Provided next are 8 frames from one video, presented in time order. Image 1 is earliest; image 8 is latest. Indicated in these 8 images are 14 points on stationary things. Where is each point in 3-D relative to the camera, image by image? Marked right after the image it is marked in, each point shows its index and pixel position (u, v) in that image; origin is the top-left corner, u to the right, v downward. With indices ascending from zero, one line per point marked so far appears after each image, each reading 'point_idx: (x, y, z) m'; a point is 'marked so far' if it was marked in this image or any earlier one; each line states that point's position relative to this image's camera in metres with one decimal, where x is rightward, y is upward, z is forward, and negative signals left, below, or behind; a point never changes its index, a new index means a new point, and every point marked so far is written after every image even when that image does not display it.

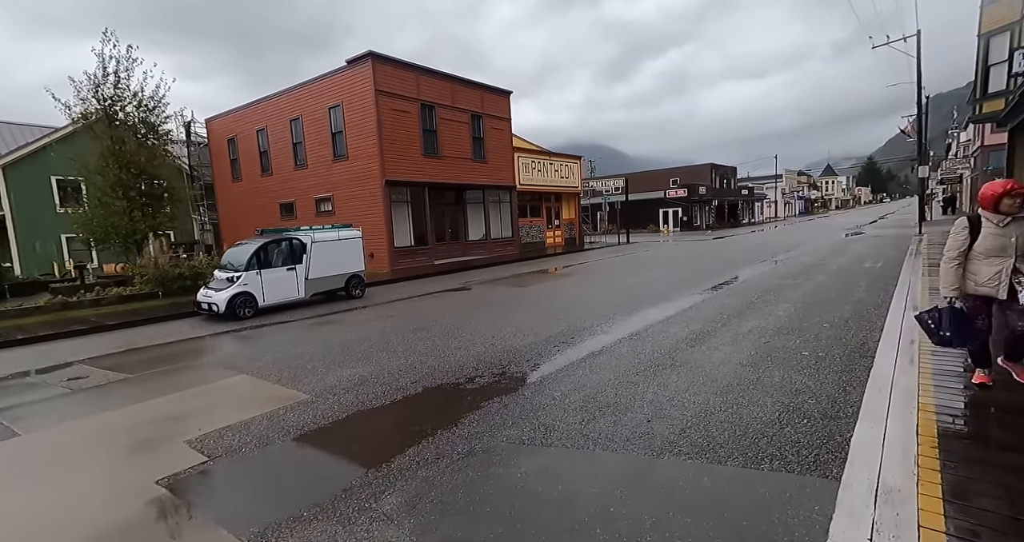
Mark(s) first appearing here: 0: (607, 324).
0: (+1.3, -0.8, +7.7) m
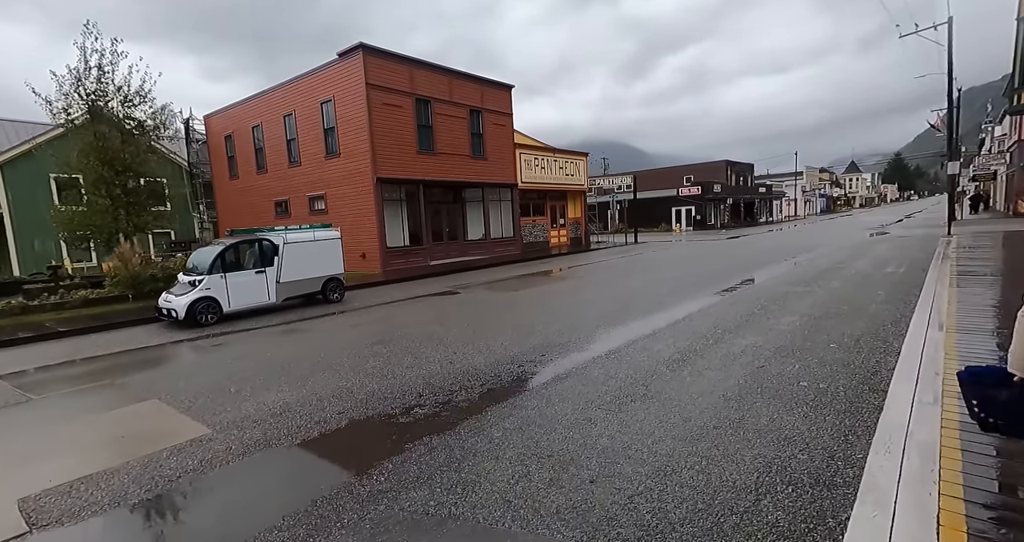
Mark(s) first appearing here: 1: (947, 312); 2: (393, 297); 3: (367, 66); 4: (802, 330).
0: (+1.0, -0.9, +6.9) m
1: (+5.5, -0.5, +6.9) m
2: (-2.6, -0.6, +11.9) m
3: (-4.5, +6.3, +16.3) m
4: (+3.5, -0.7, +6.4) m
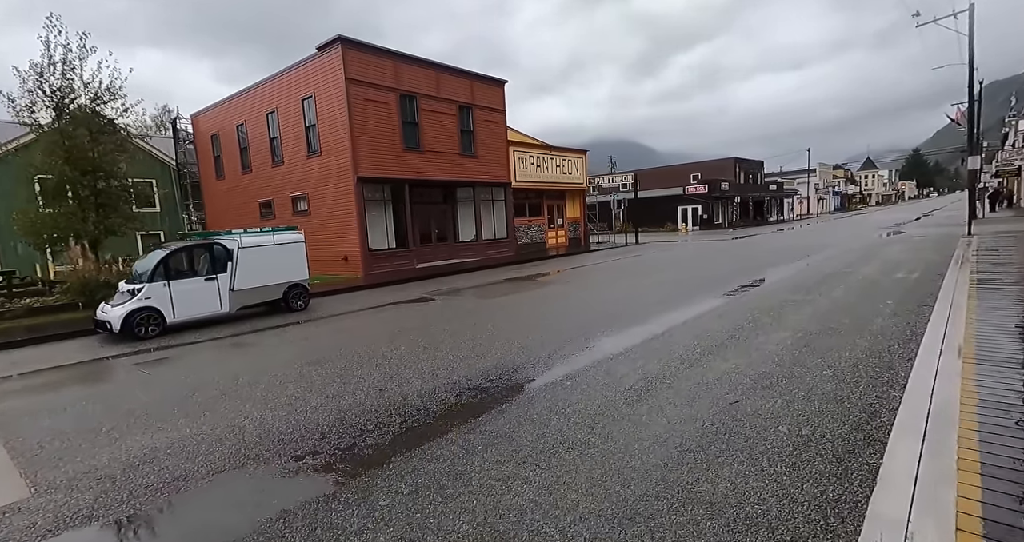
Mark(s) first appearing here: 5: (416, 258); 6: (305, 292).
0: (+0.4, -1.0, +6.1) m
1: (+5.0, -0.6, +6.0) m
2: (-3.1, -0.7, +11.2) m
3: (-4.9, +6.2, +15.6) m
4: (+2.9, -0.8, +5.5) m
5: (-3.3, +0.4, +18.1) m
6: (-4.0, -0.4, +10.4) m
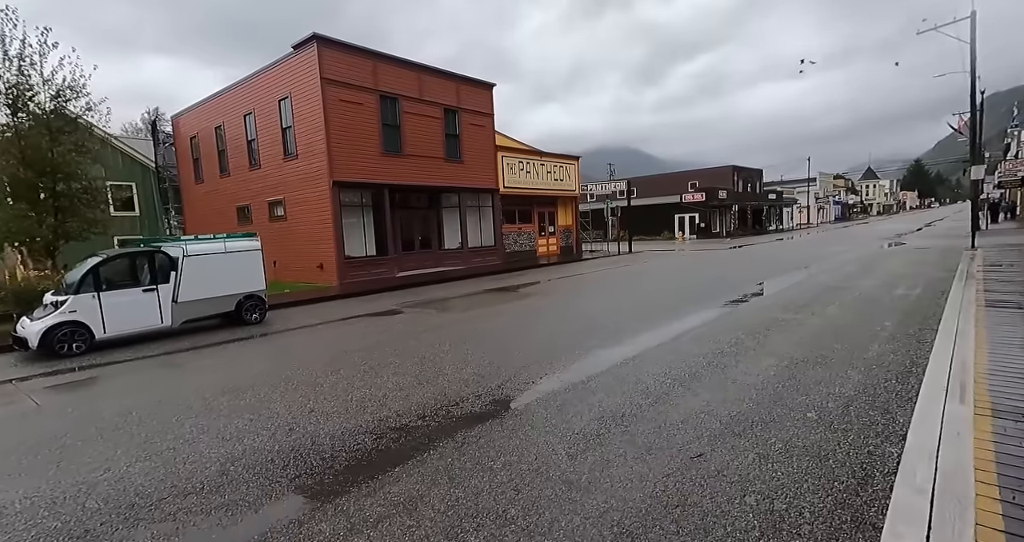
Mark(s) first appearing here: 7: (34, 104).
0: (-0.1, -1.2, +5.3) m
1: (+4.4, -0.8, +5.3) m
2: (-3.6, -0.9, +10.5) m
3: (-5.3, +5.9, +14.9) m
4: (+2.4, -1.0, +4.8) m
5: (-3.8, +0.2, +17.4) m
6: (-4.5, -0.6, +9.7) m
7: (-11.8, +4.1, +13.2) m
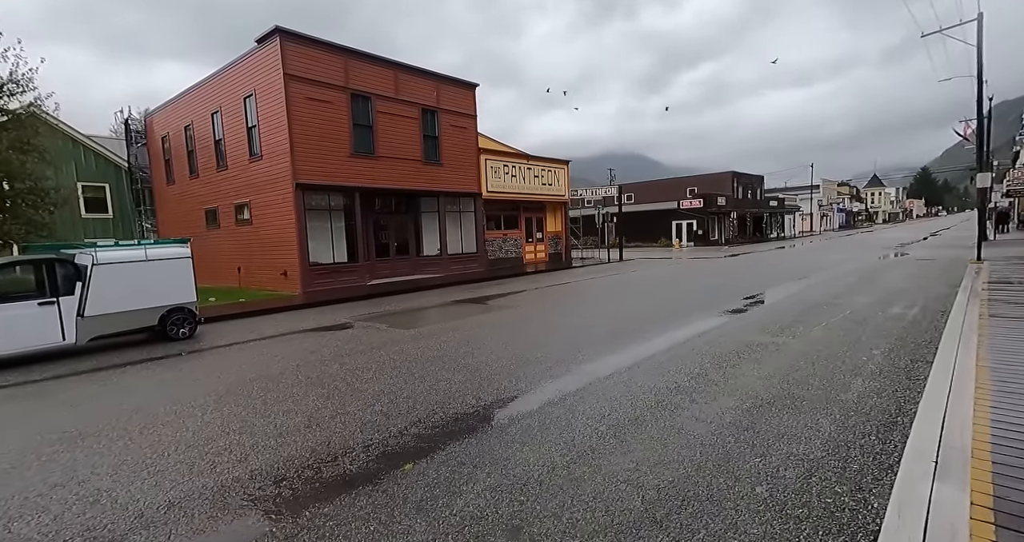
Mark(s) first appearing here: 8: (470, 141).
0: (-0.9, -1.4, +4.4) m
1: (+3.6, -1.0, +4.3) m
2: (-4.4, -1.1, +9.6) m
3: (-6.0, +5.7, +14.1) m
4: (+1.5, -1.3, +3.9) m
5: (-4.5, -0.1, +16.6) m
6: (-5.3, -0.8, +8.8) m
7: (-12.5, +4.0, +12.4) m
8: (-1.6, +4.8, +19.8) m
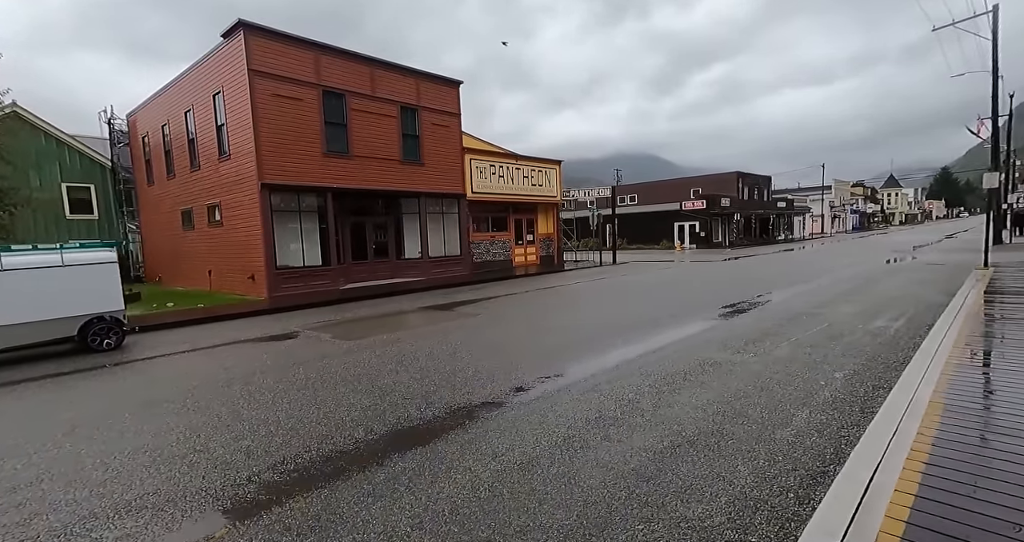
0: (-1.9, -1.5, +3.8) m
1: (+2.7, -1.2, +3.6) m
2: (-5.2, -1.2, +9.0) m
3: (-6.6, +5.6, +13.6) m
4: (+0.6, -1.4, +3.2) m
5: (-5.1, -0.2, +16.0) m
6: (-6.1, -0.9, +8.3) m
7: (-13.2, +3.9, +12.1) m
8: (-2.1, +4.7, +19.2) m
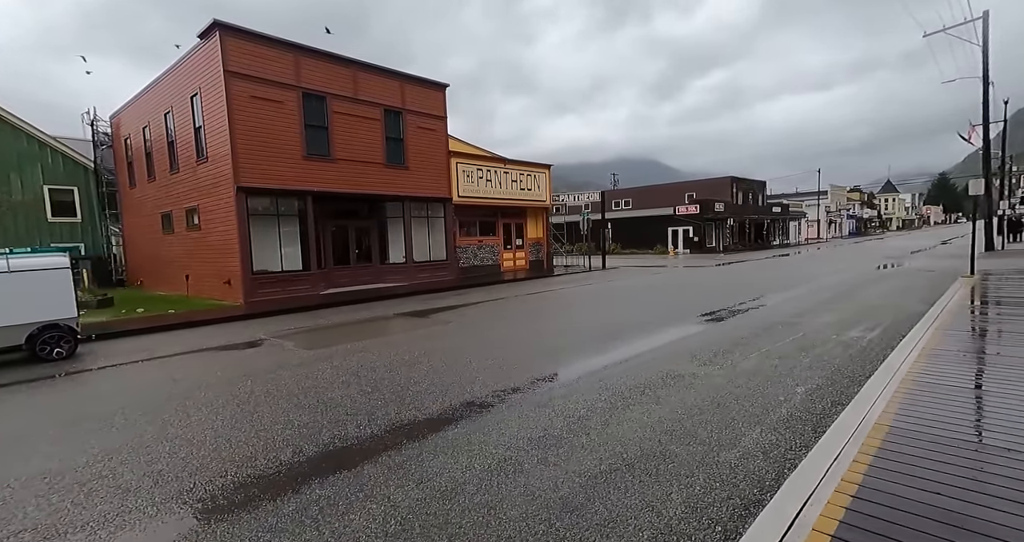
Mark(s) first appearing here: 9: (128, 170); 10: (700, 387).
0: (-2.4, -1.5, +3.5) m
1: (+2.2, -1.3, +3.3) m
2: (-5.7, -1.3, +8.8) m
3: (-7.1, +5.5, +13.4) m
4: (+0.1, -1.5, +2.9) m
5: (-5.6, -0.3, +15.7) m
6: (-6.6, -1.0, +8.0) m
7: (-13.7, +3.8, +11.8) m
8: (-2.6, +4.5, +19.0) m
9: (-14.3, +3.8, +19.9) m
10: (+1.9, -1.2, +5.5) m
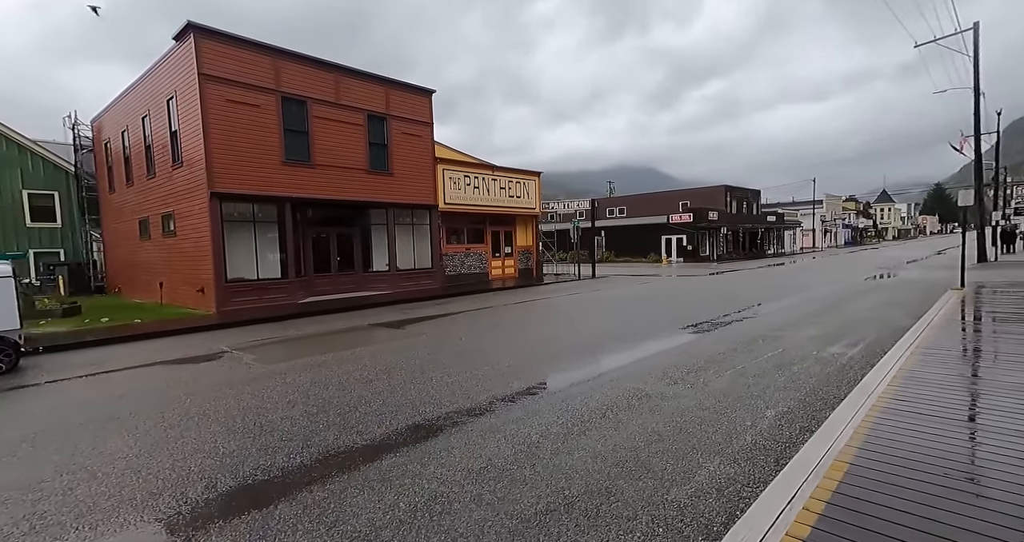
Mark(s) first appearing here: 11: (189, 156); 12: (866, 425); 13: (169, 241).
0: (-2.9, -1.6, +3.1) m
1: (+1.7, -1.4, +2.9) m
2: (-6.2, -1.4, +8.4) m
3: (-7.6, +5.3, +13.1) m
4: (-0.4, -1.6, +2.5) m
5: (-6.1, -0.6, +15.4) m
6: (-7.1, -1.1, +7.6) m
7: (-14.2, +3.7, +11.5) m
8: (-3.1, +4.2, +18.7) m
9: (-14.8, +3.5, +19.6) m
10: (+1.5, -1.4, +5.1) m
11: (-8.4, +3.0, +14.0) m
12: (+2.9, -1.3, +4.2) m
13: (-9.9, +0.9, +15.5) m
